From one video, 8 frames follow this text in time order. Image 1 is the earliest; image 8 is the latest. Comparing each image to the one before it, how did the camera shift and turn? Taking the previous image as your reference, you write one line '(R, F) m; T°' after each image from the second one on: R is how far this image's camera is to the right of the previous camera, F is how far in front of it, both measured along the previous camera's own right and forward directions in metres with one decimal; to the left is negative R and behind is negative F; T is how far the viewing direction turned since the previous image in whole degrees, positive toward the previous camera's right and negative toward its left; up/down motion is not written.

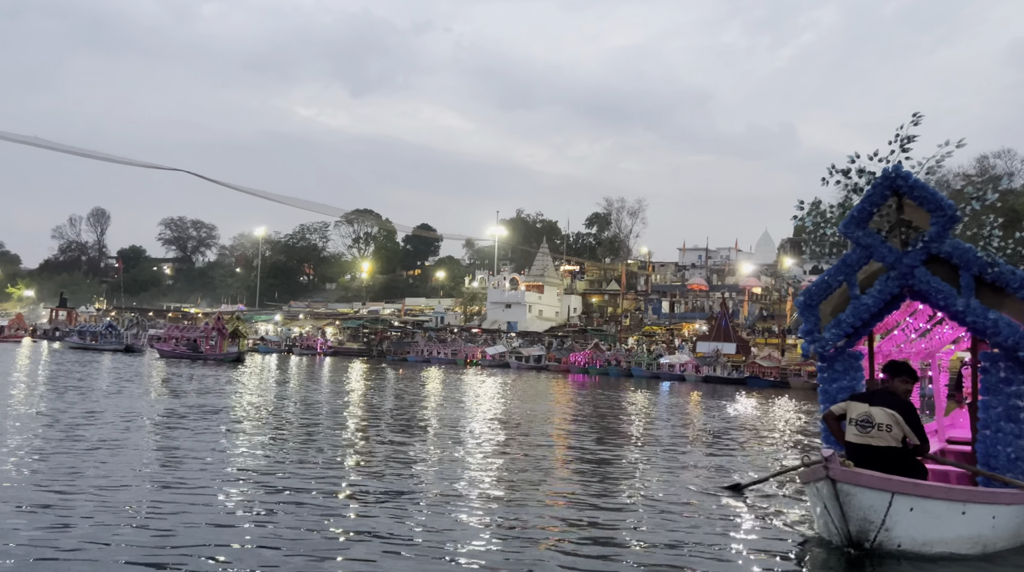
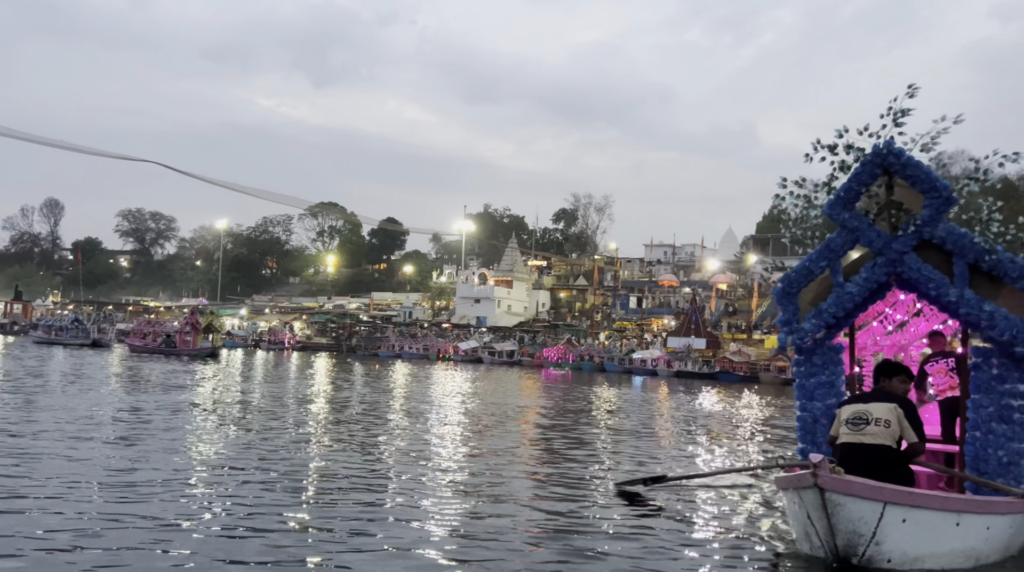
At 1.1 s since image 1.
(-0.3, +0.5) m; +2°
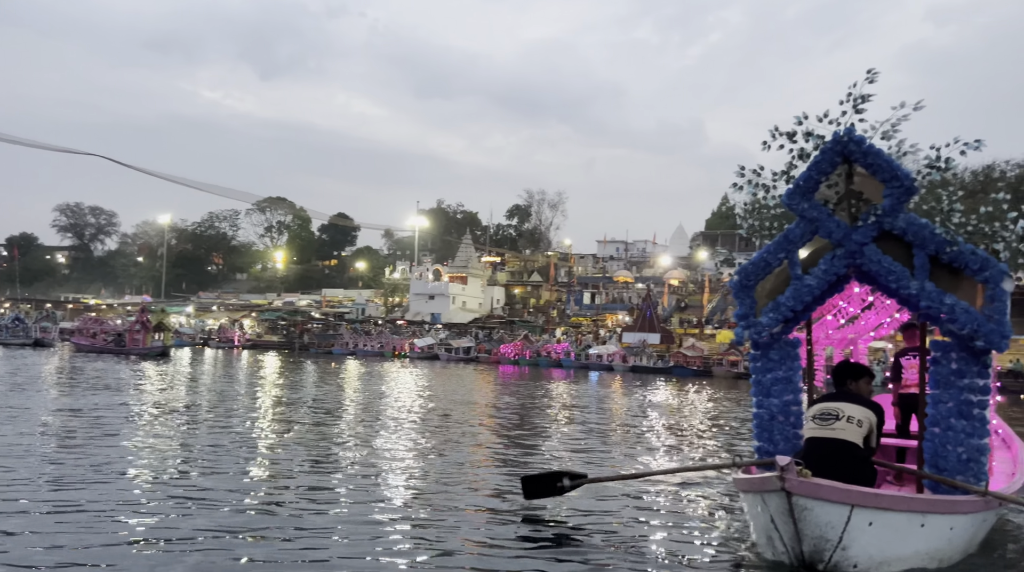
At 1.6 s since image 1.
(-0.1, +0.3) m; +3°
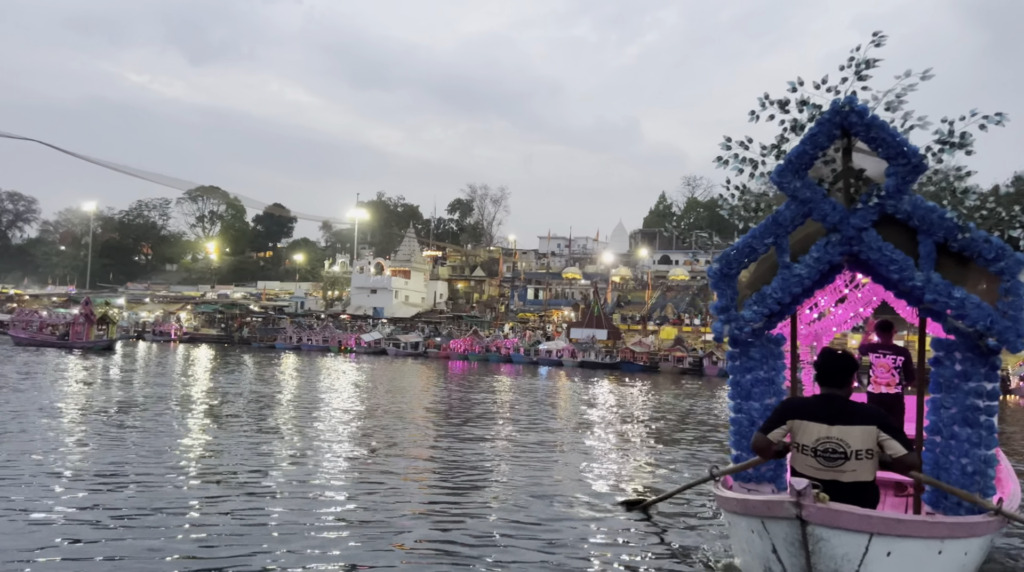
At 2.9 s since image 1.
(-0.4, +0.9) m; +4°
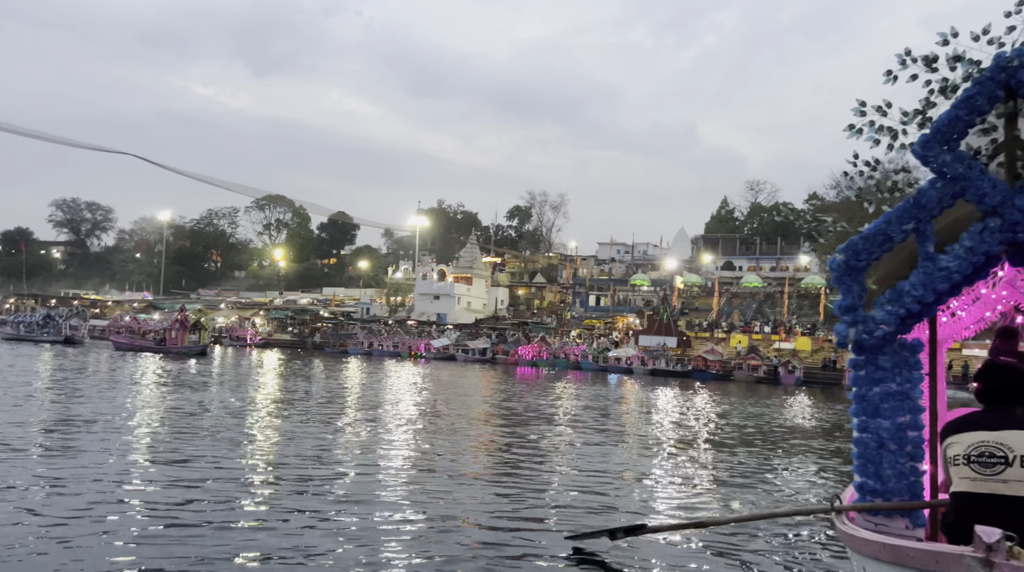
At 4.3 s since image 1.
(-0.3, -0.3) m; -3°
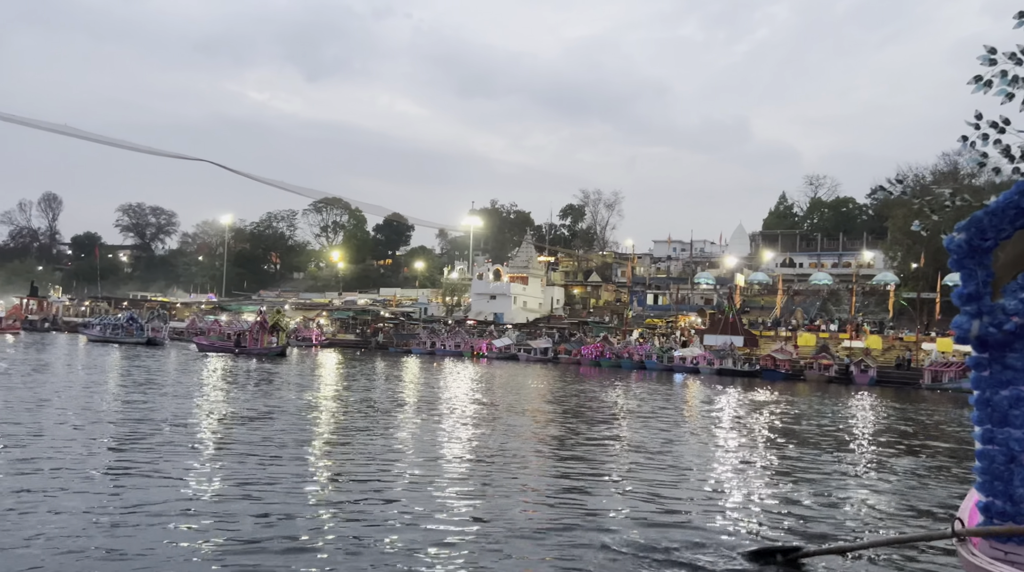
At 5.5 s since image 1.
(-0.3, -0.1) m; -2°
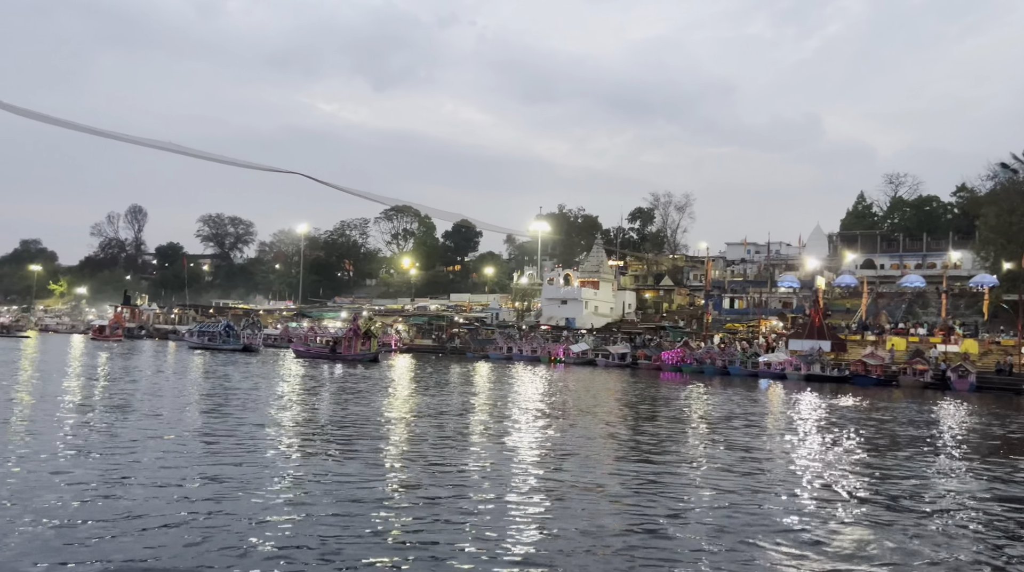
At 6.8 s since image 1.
(-0.3, 0.0) m; -3°
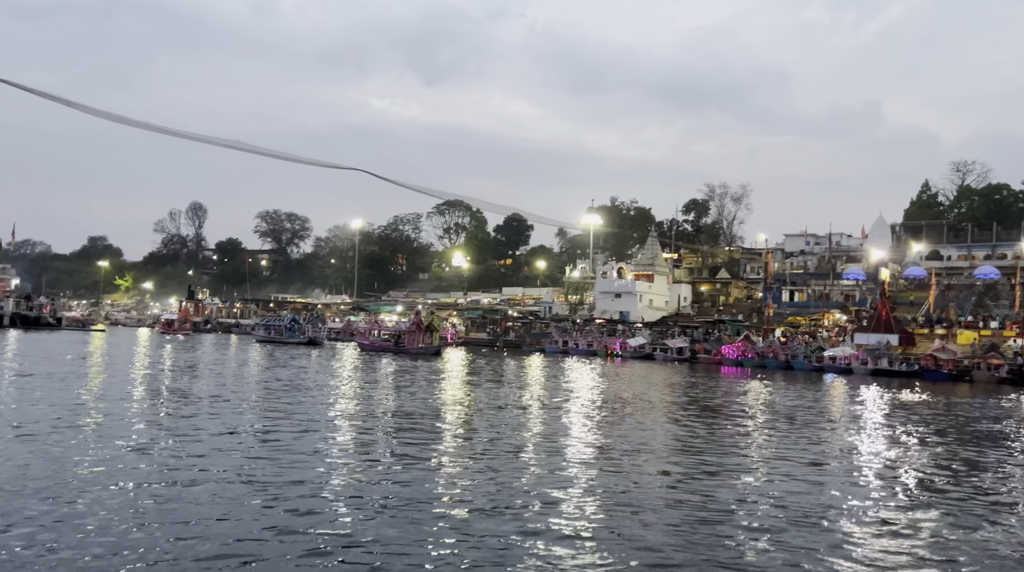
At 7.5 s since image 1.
(-0.2, +0.3) m; -2°
